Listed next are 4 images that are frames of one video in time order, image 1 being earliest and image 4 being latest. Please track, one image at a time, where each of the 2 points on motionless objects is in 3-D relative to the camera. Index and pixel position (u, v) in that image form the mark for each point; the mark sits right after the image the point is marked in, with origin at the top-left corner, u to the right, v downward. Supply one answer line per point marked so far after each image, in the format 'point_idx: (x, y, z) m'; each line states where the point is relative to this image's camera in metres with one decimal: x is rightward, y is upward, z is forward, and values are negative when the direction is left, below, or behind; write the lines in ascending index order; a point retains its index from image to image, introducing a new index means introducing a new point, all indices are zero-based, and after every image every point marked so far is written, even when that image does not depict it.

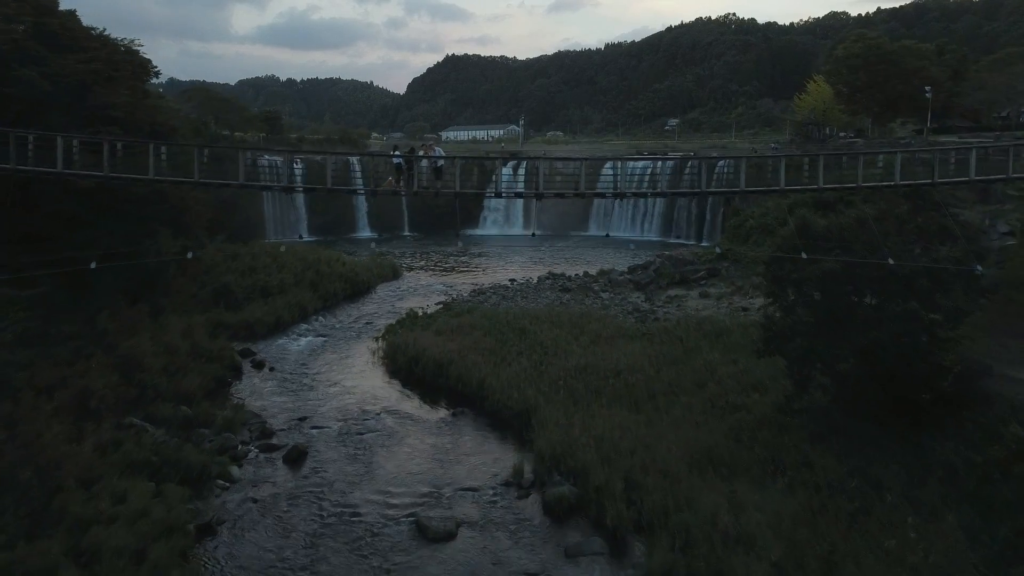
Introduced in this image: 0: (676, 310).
0: (+3.4, -0.5, +19.4) m
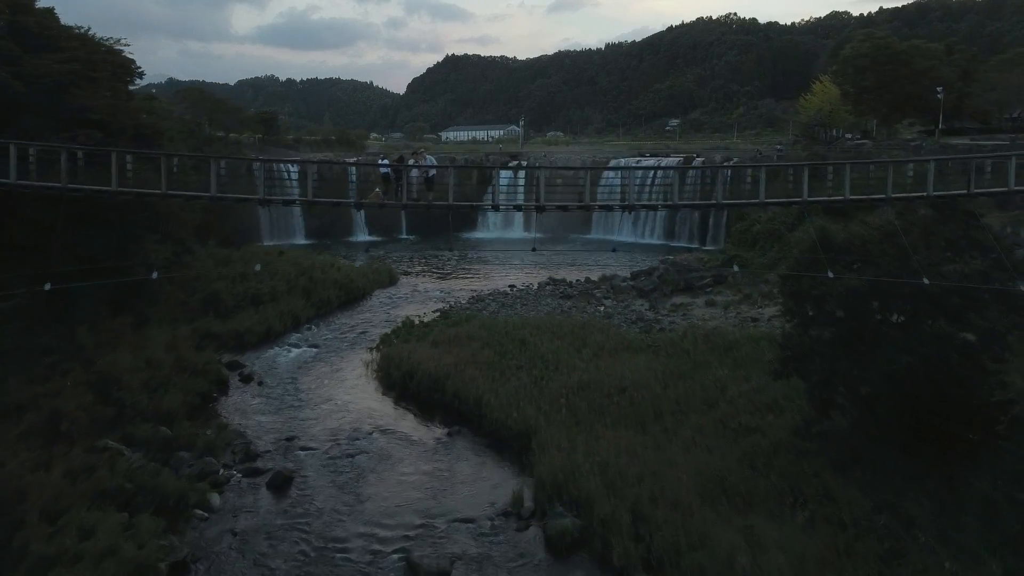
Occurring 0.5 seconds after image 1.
0: (+3.4, -0.6, +18.7) m
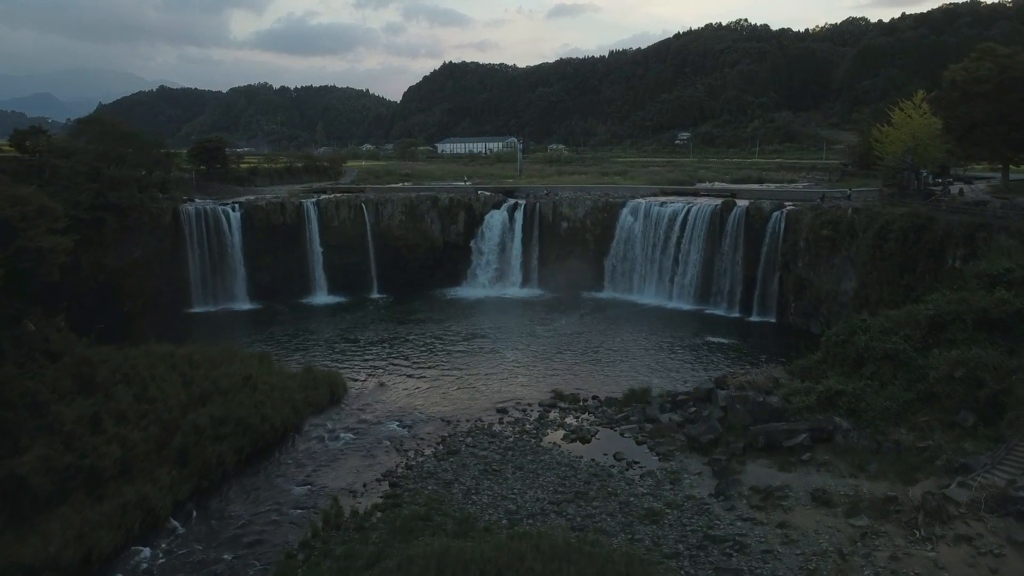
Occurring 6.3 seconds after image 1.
0: (+3.2, -3.0, +10.9) m
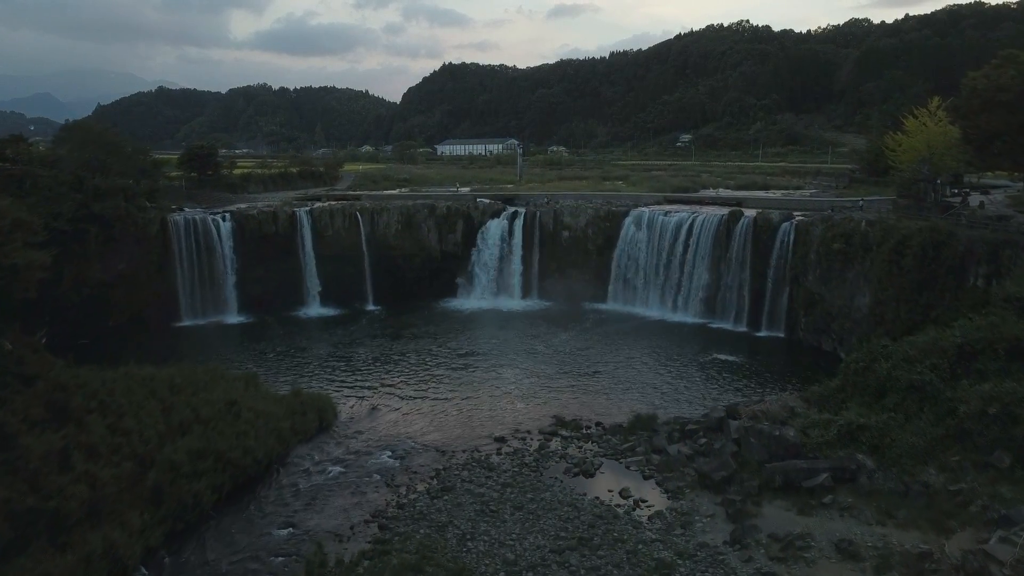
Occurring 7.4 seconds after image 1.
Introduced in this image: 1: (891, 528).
0: (+3.1, -3.4, +9.9) m
1: (+4.7, -2.9, +11.7) m
